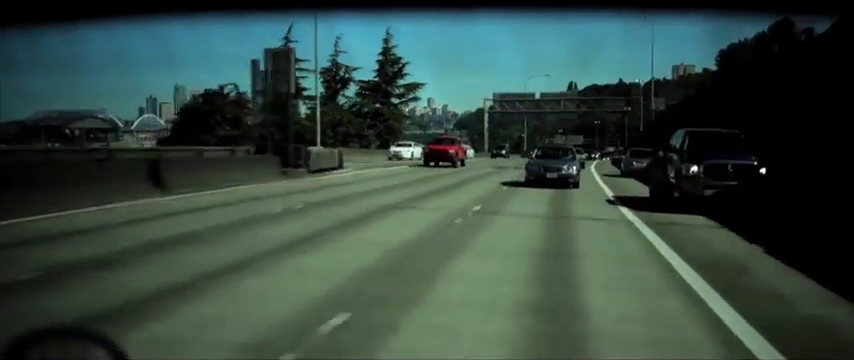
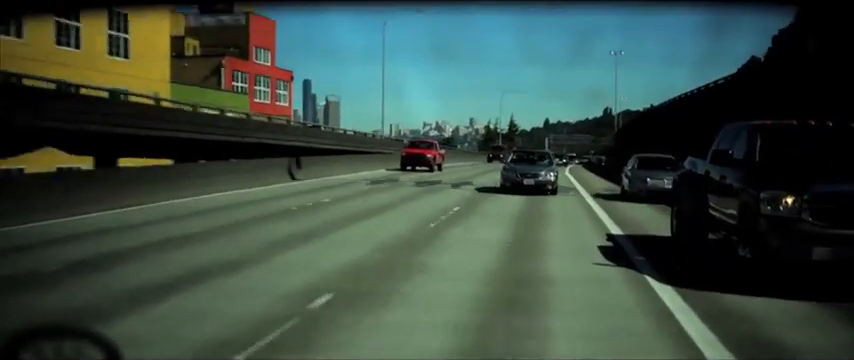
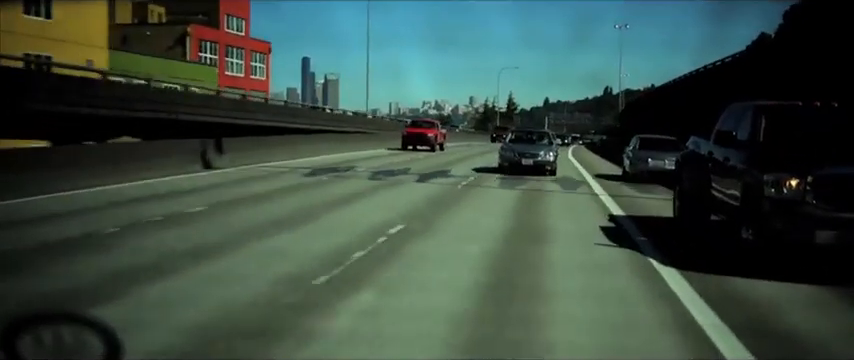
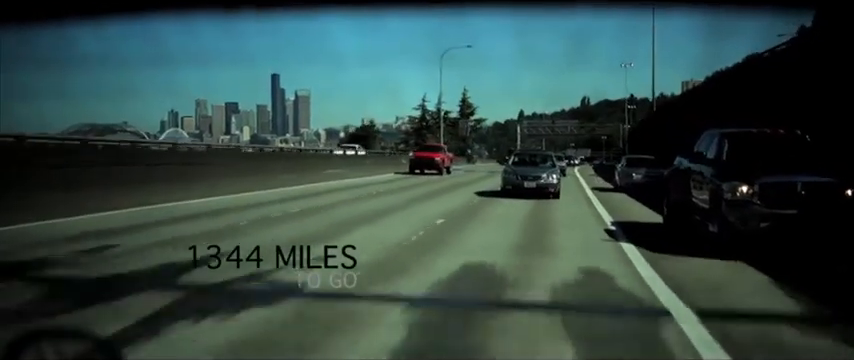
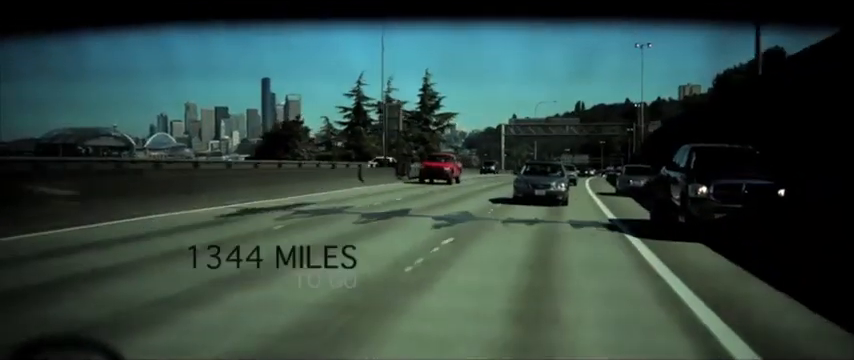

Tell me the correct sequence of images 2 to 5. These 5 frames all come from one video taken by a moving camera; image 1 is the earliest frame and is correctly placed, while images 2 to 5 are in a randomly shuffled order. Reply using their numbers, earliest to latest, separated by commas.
5, 4, 3, 2
